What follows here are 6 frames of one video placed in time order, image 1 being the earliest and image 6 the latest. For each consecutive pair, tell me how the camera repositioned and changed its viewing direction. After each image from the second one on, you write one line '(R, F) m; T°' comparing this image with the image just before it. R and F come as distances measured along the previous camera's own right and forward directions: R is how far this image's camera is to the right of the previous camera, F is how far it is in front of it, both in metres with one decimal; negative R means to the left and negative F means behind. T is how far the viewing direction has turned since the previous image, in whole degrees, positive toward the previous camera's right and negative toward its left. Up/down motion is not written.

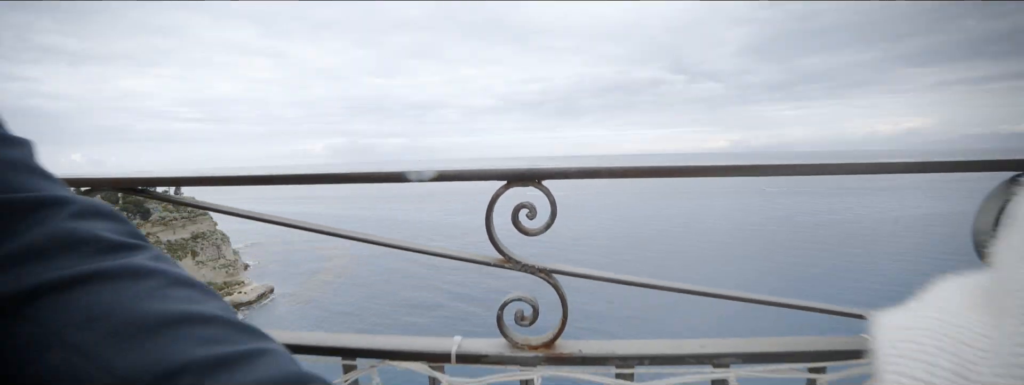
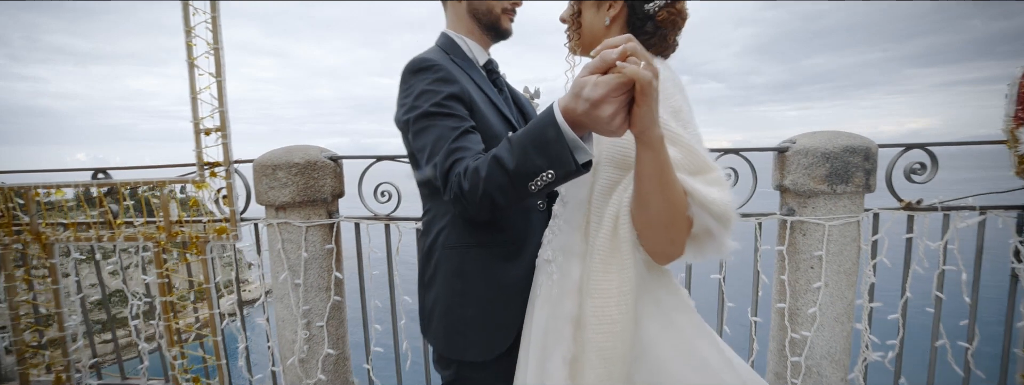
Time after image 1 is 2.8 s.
(-0.4, -1.0) m; 0°
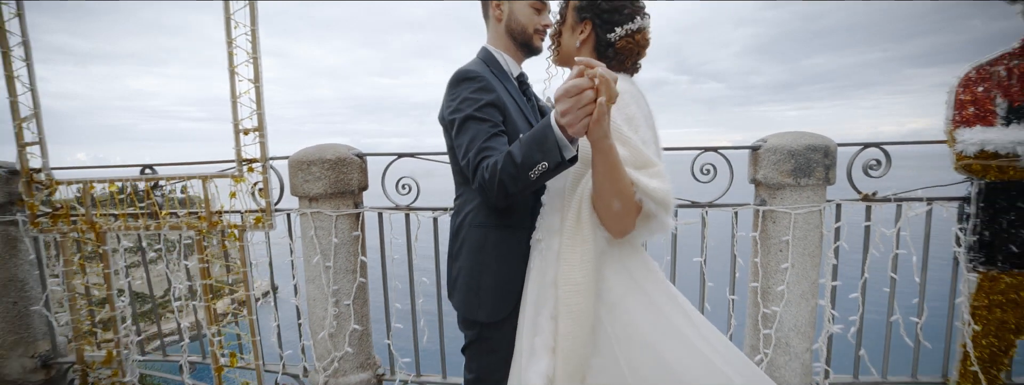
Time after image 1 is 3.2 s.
(-0.1, -0.3) m; 0°
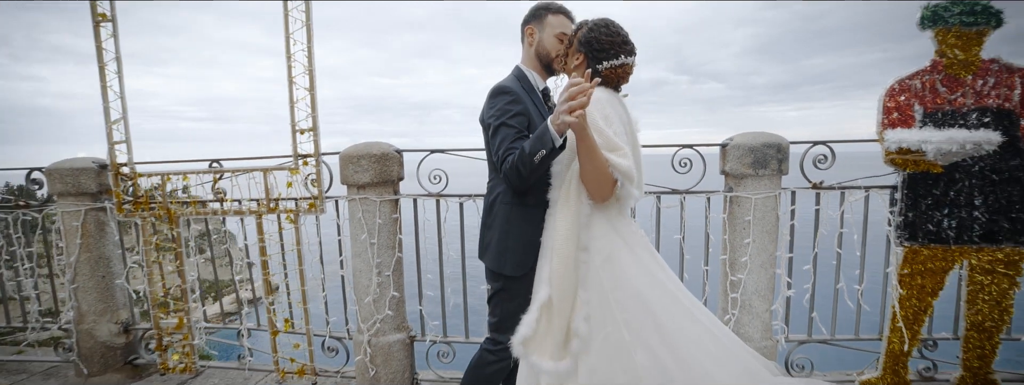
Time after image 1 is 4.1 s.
(-0.2, -0.6) m; 0°
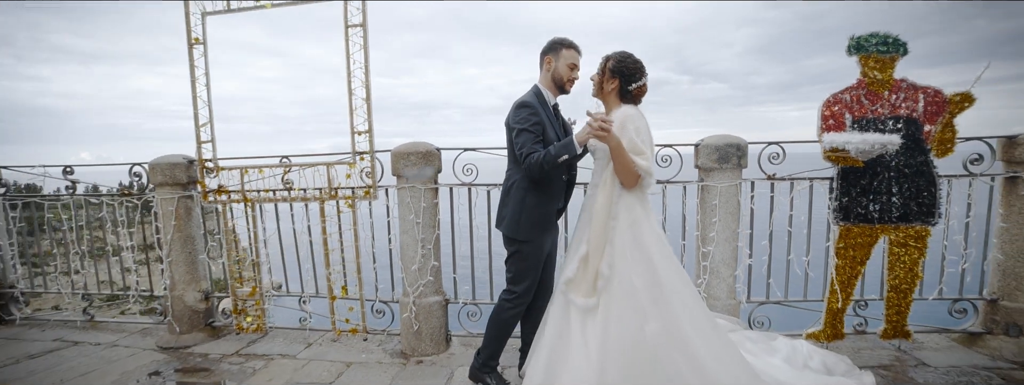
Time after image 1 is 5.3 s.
(-0.4, -0.8) m; 0°
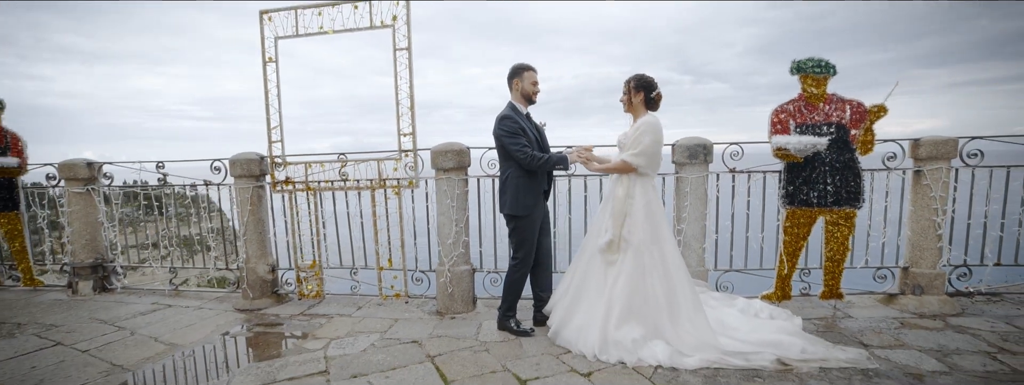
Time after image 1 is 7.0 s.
(-0.4, -1.0) m; 0°
